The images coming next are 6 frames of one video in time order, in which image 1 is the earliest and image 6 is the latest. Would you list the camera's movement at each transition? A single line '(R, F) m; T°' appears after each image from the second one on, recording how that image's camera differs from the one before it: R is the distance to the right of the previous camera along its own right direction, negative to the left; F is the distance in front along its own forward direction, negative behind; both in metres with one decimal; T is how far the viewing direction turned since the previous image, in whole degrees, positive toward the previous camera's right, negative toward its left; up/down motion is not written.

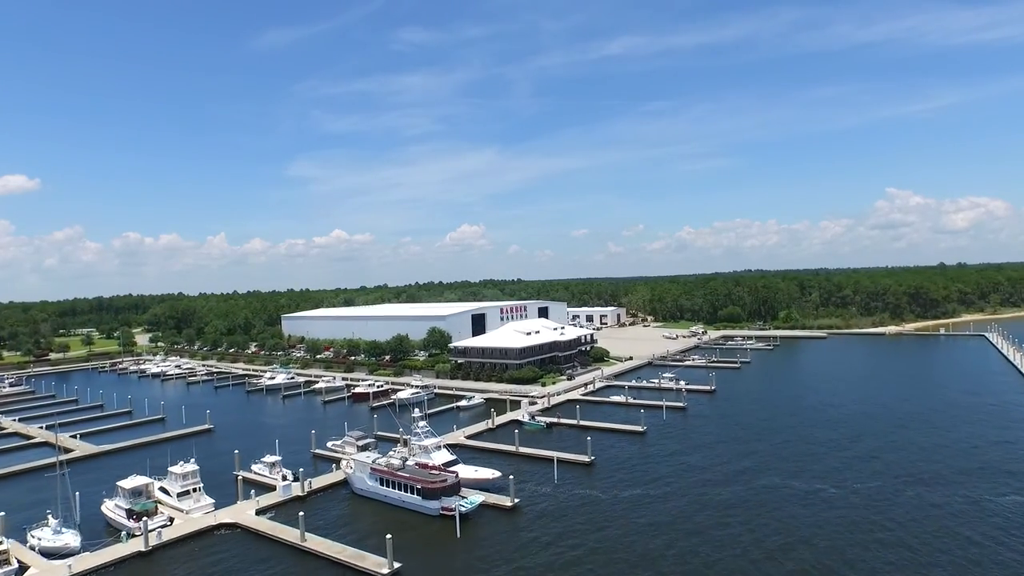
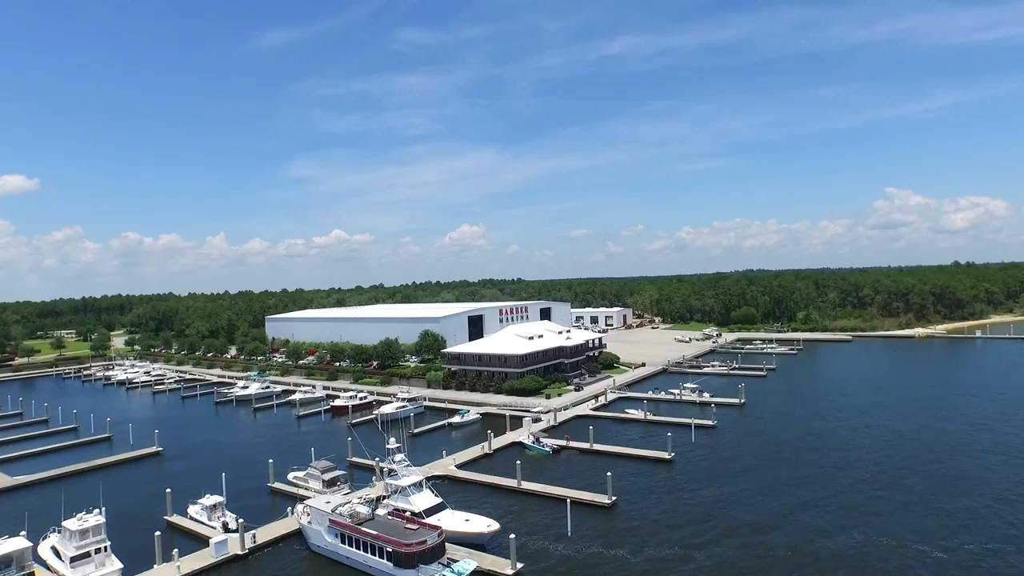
(-0.1, +8.4) m; 0°
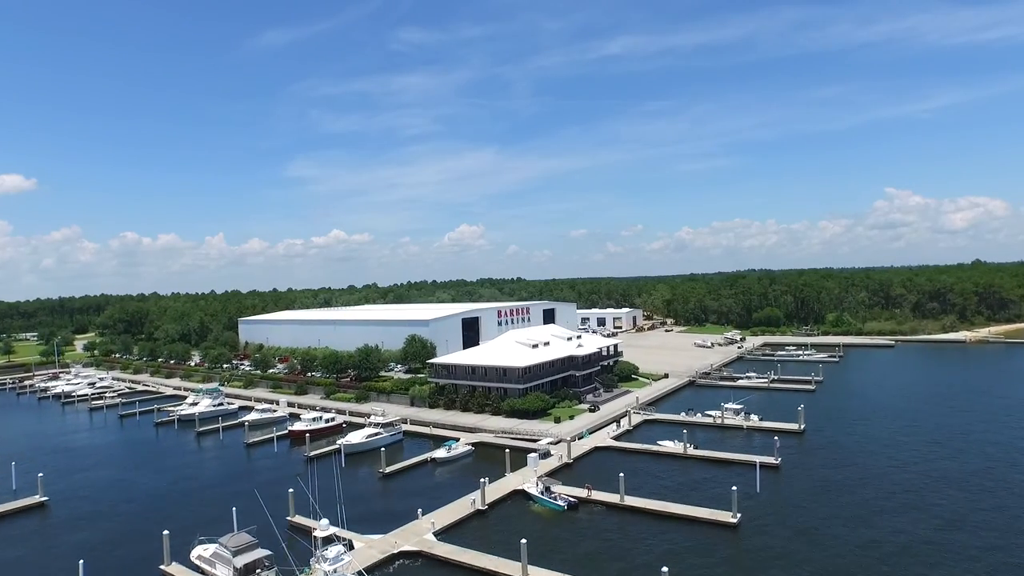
(-0.1, +12.0) m; 0°
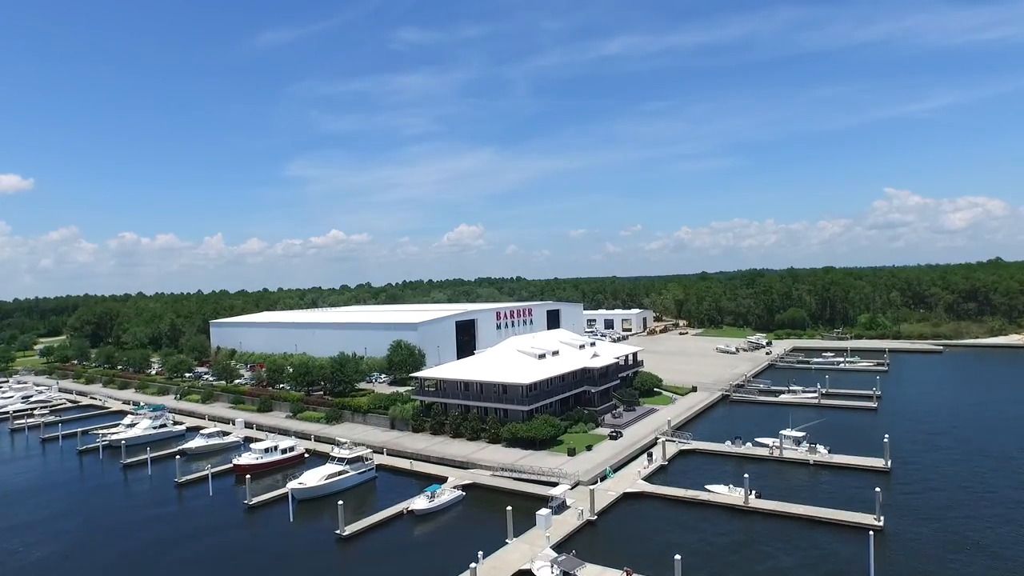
(-0.2, +10.5) m; 0°
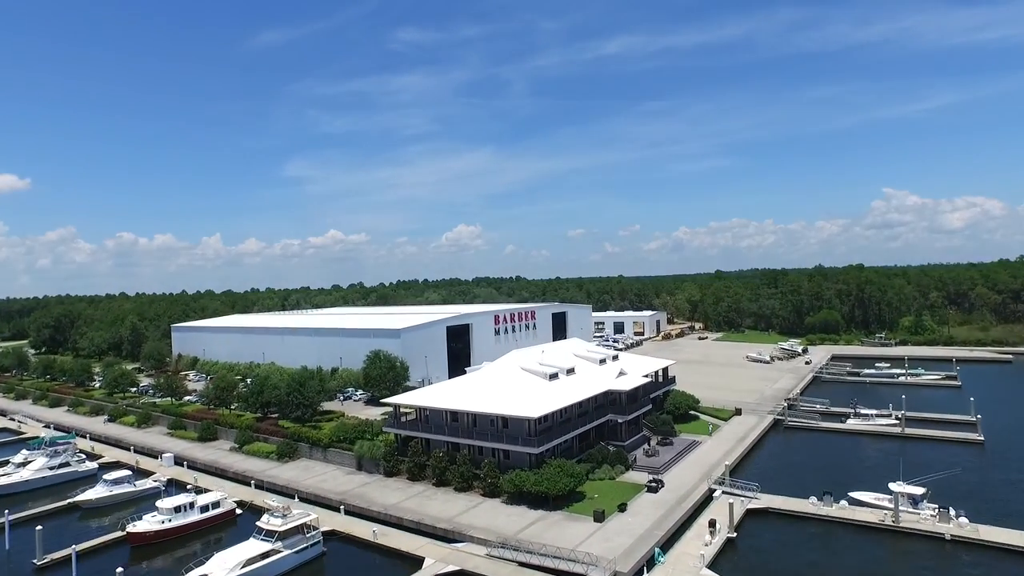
(-0.2, +11.5) m; 0°
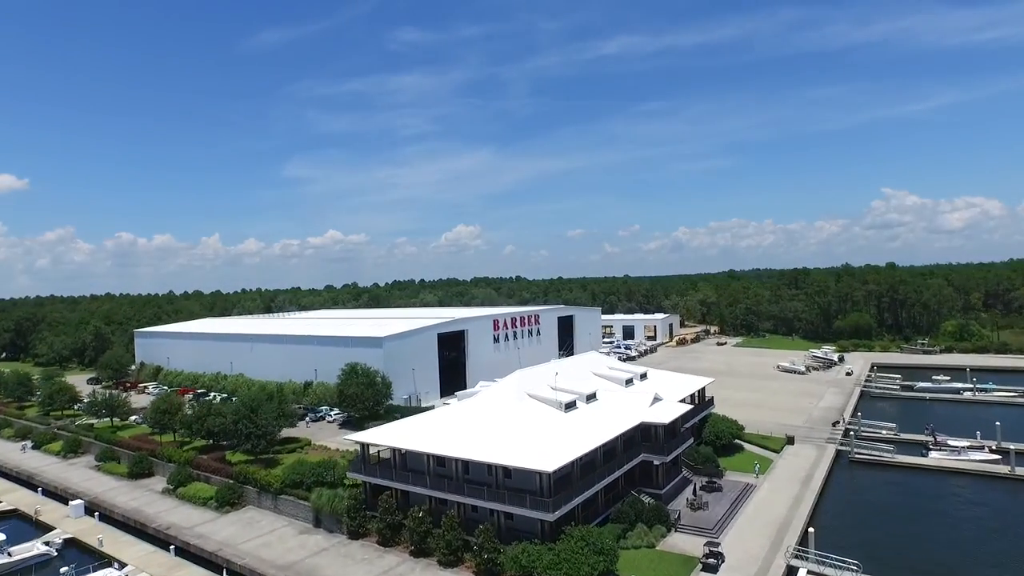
(-0.2, +9.0) m; 0°
